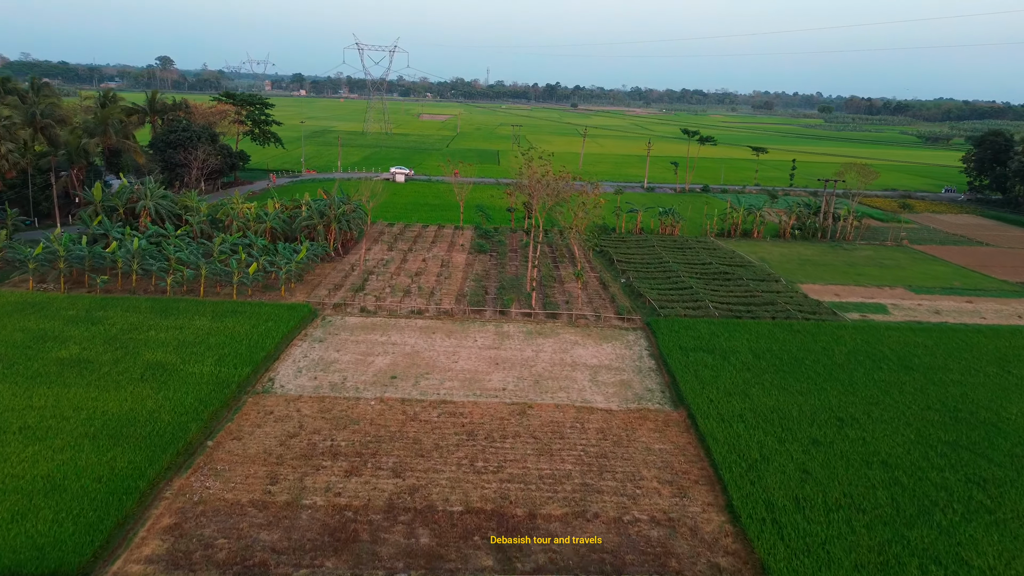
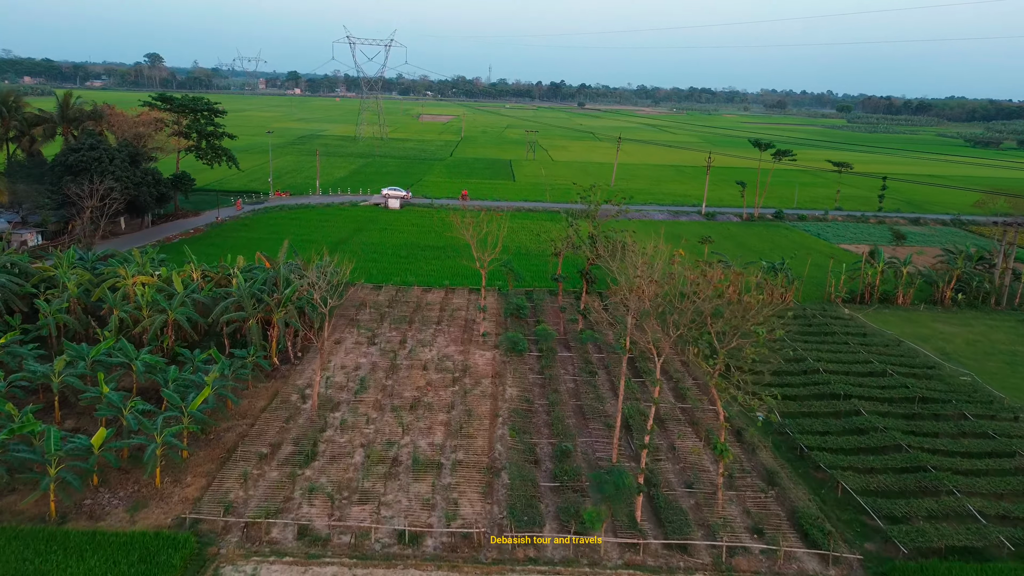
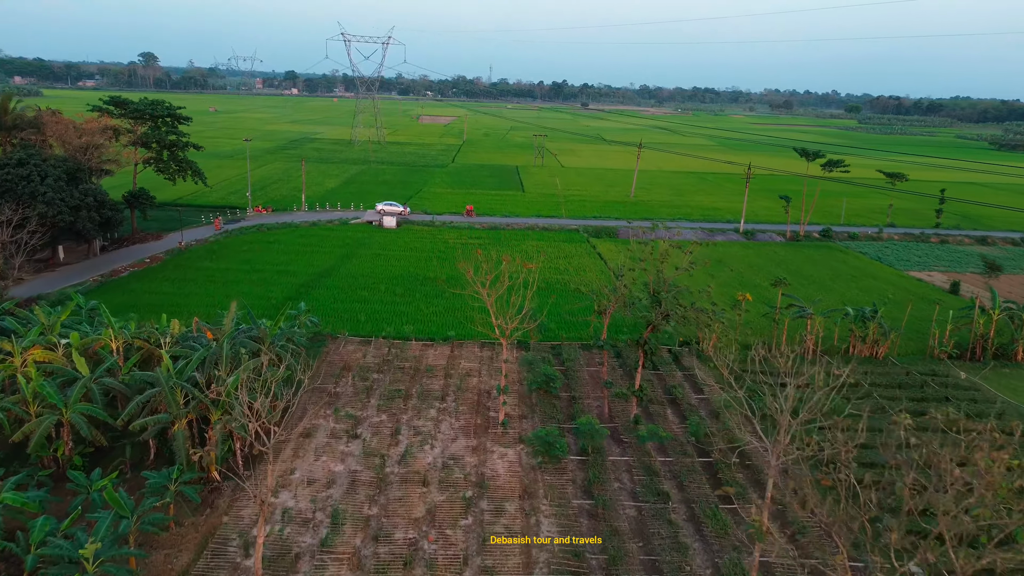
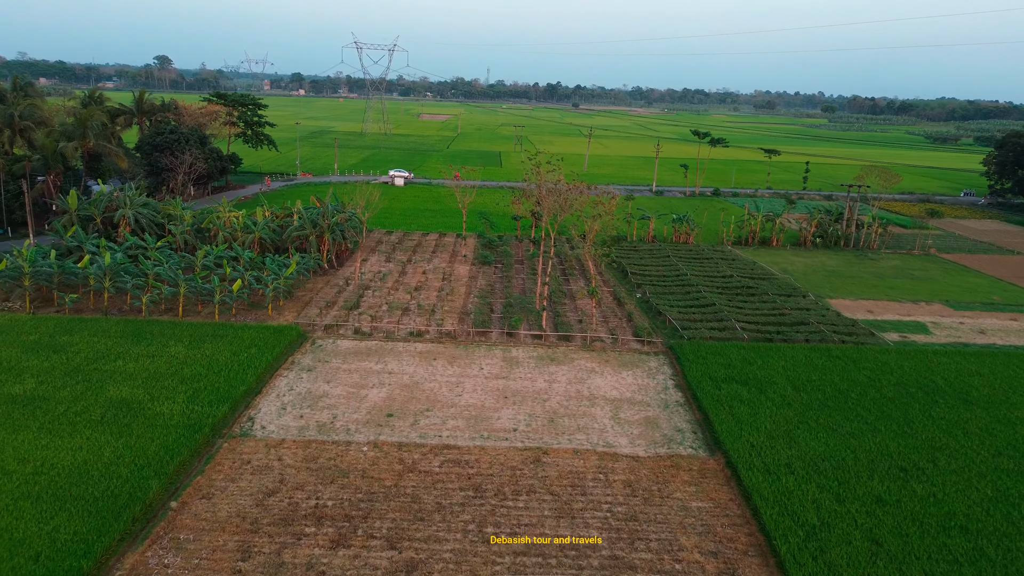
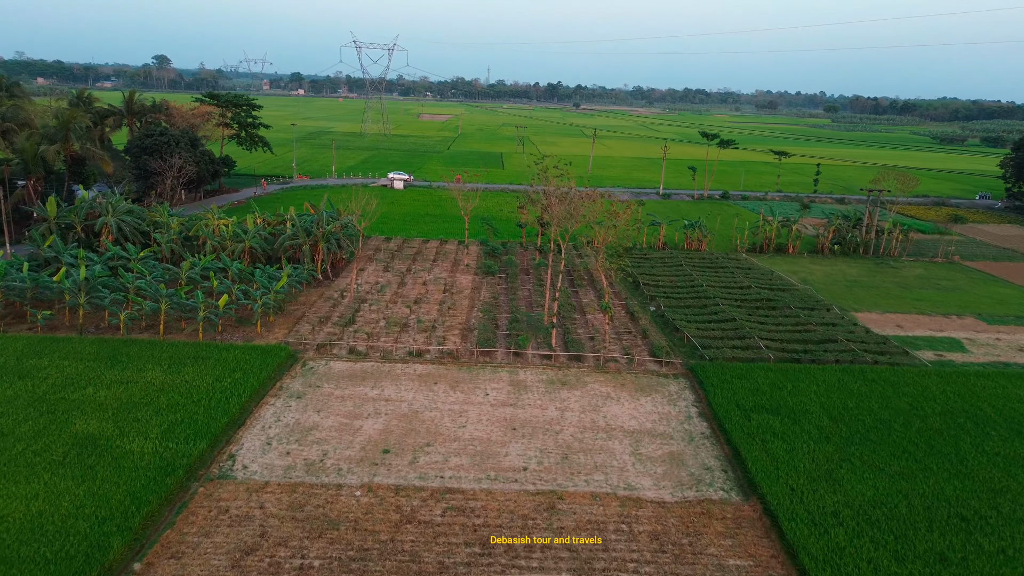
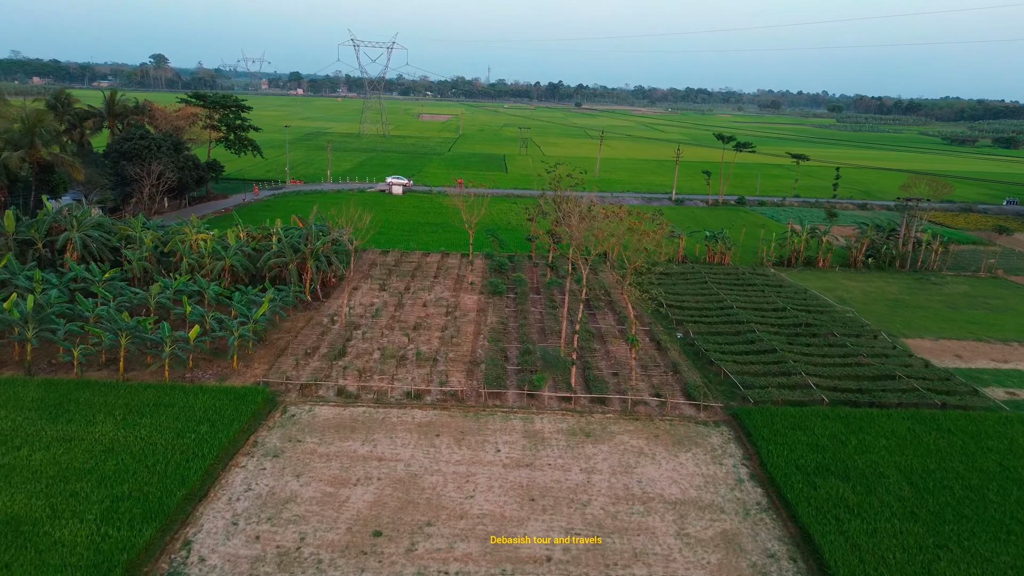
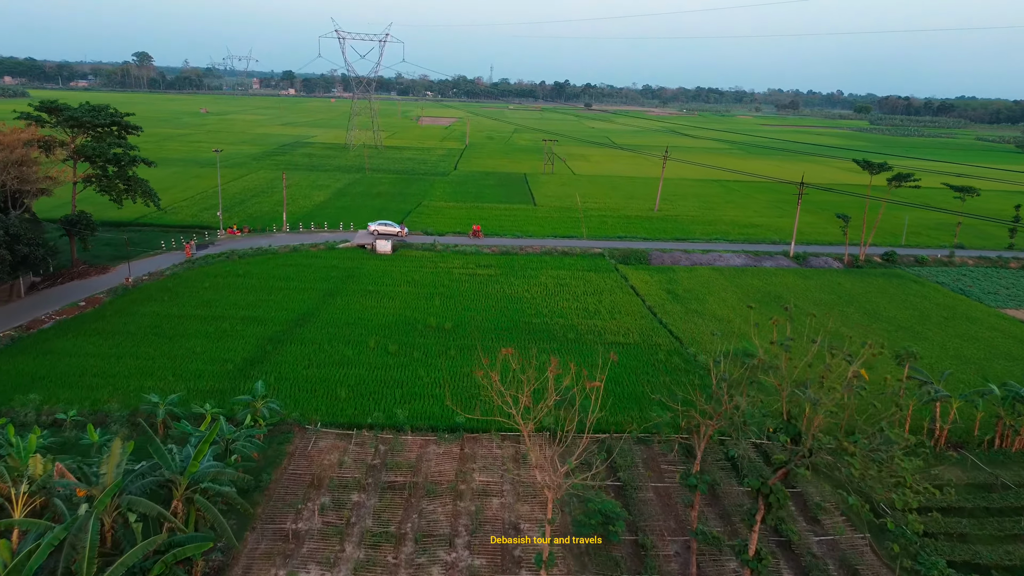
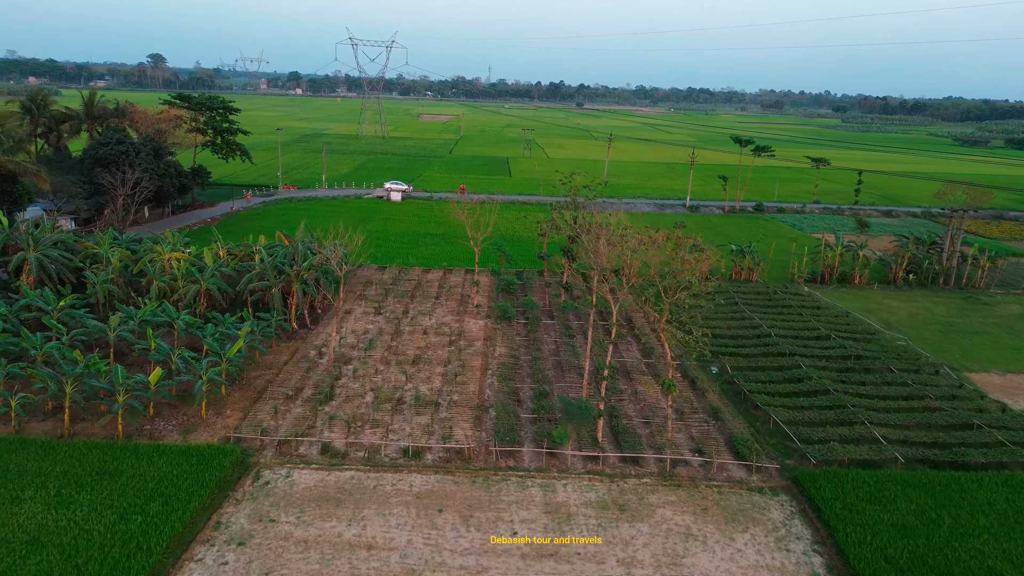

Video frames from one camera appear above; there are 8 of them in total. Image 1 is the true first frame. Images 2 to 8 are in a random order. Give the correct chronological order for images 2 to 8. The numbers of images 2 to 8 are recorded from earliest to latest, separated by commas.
4, 5, 6, 8, 2, 3, 7
